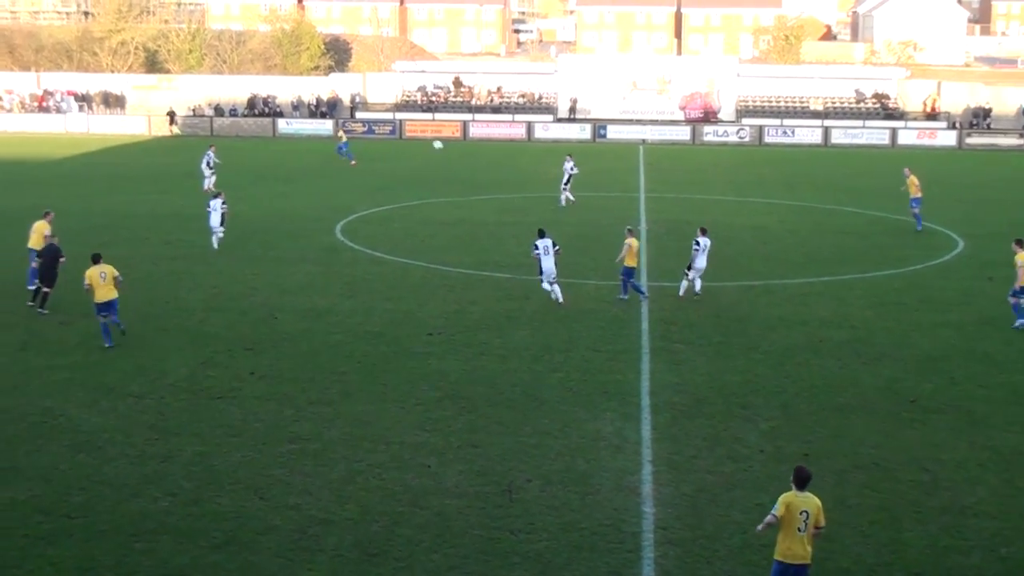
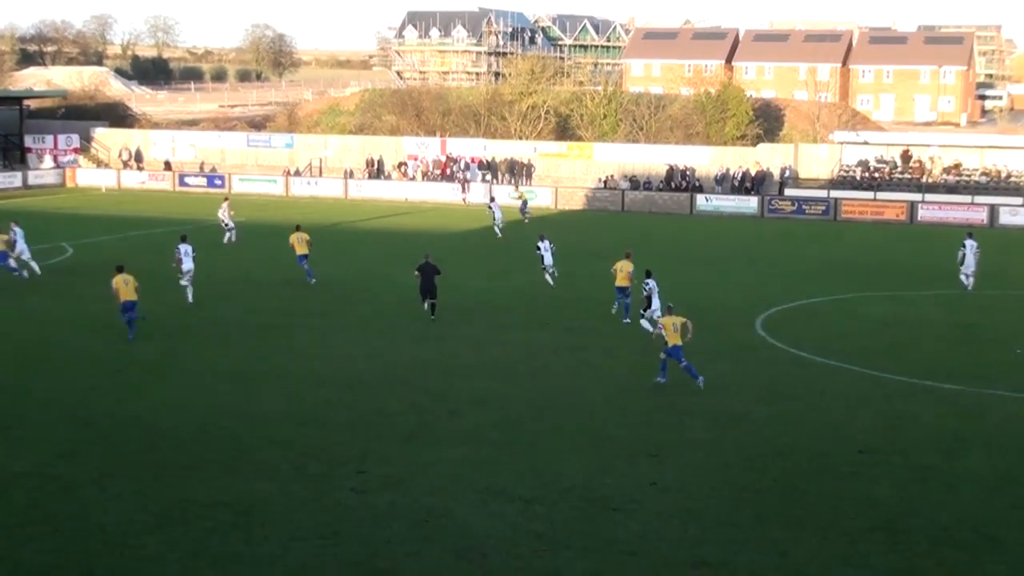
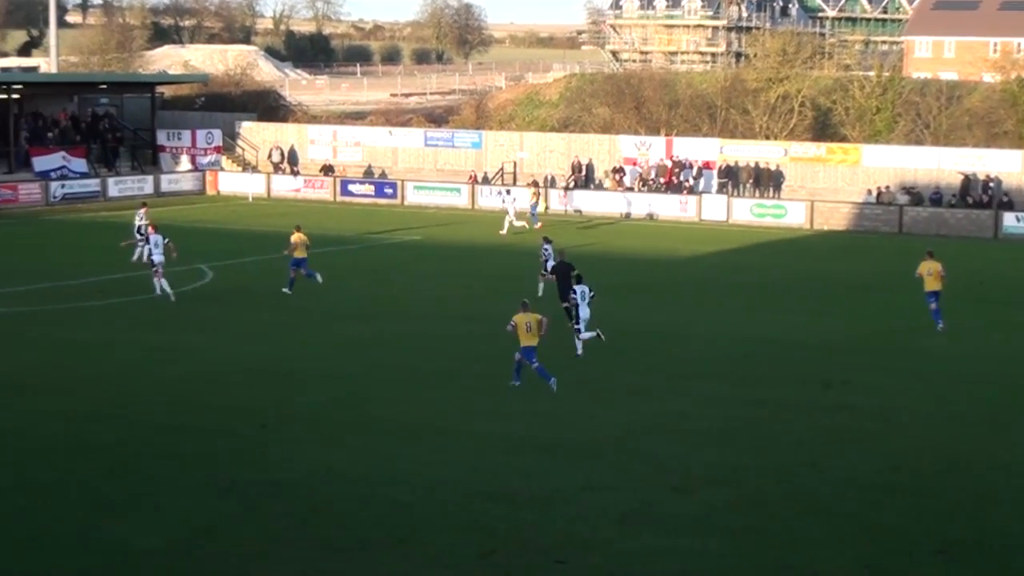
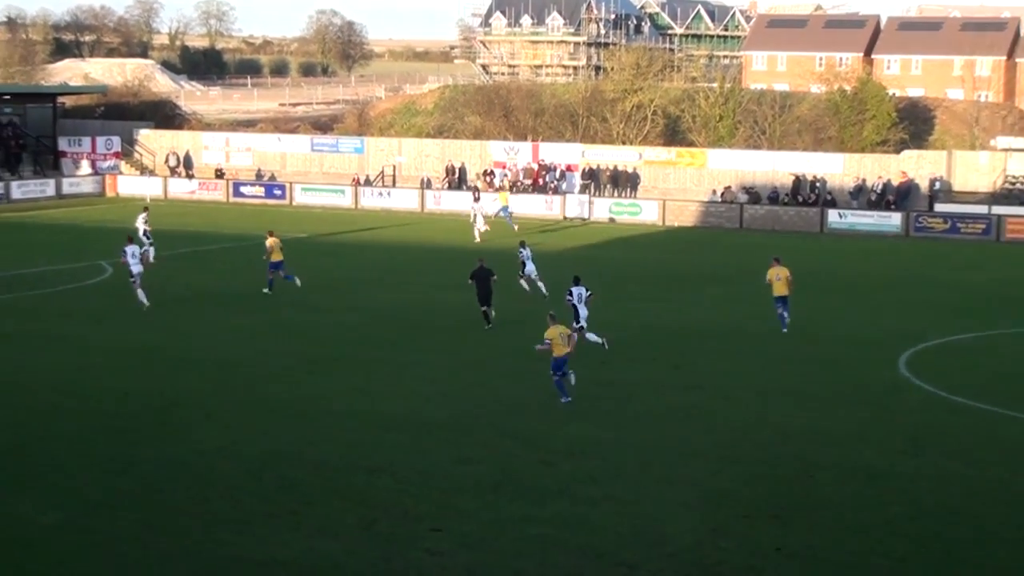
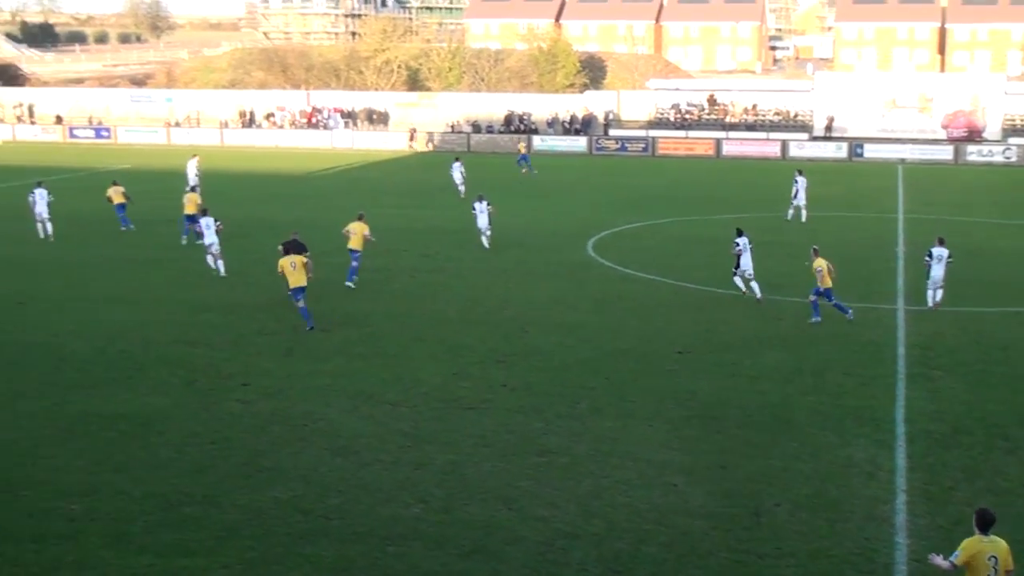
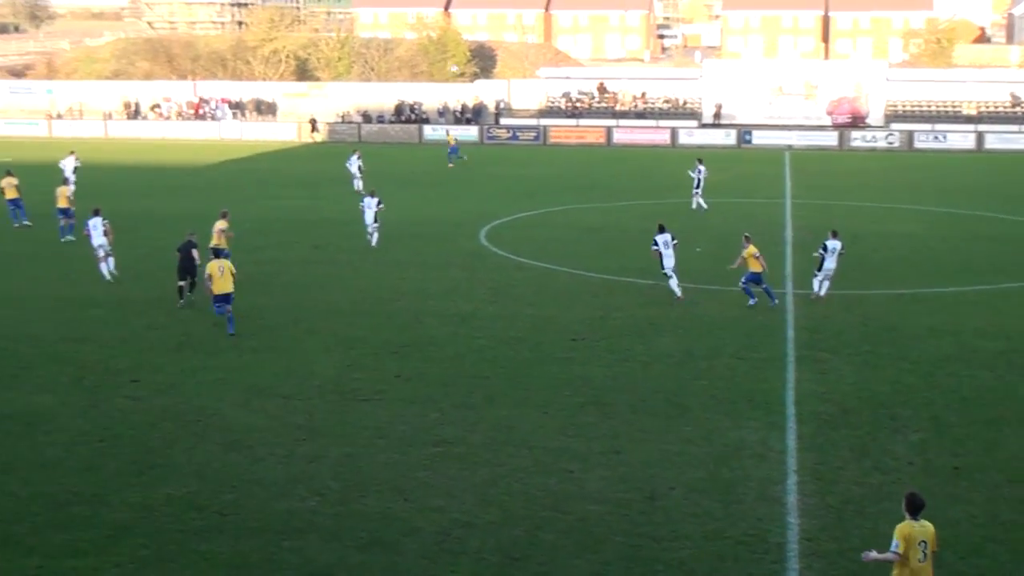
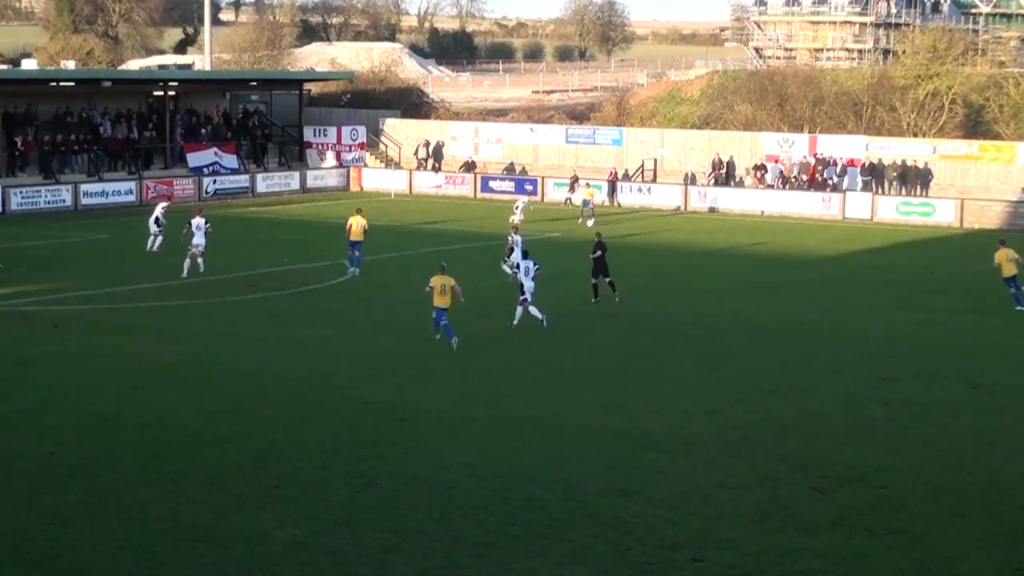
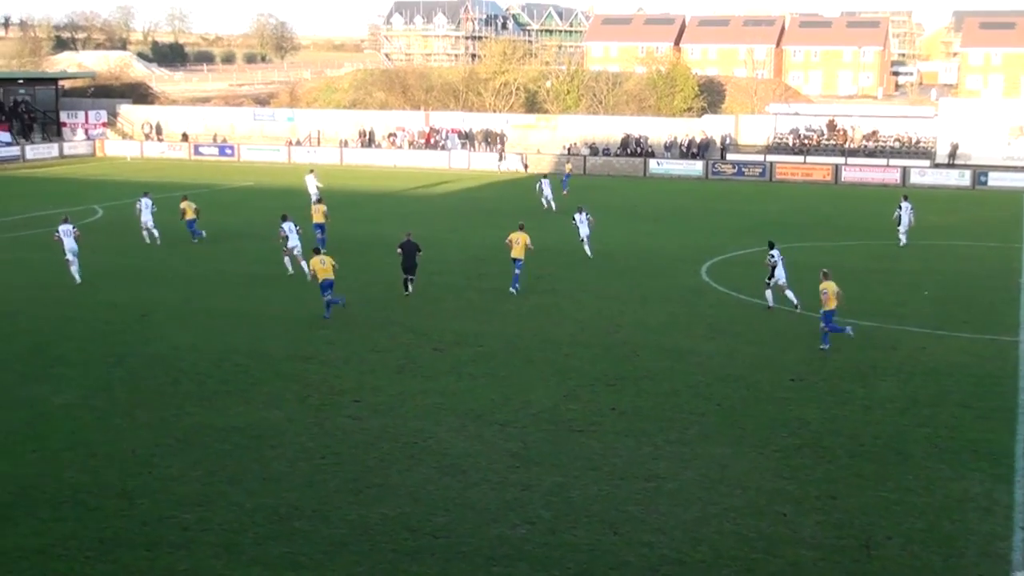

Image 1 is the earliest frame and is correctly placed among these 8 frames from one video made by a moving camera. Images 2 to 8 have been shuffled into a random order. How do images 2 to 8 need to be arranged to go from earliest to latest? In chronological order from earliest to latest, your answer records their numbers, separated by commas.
6, 5, 8, 2, 4, 3, 7
